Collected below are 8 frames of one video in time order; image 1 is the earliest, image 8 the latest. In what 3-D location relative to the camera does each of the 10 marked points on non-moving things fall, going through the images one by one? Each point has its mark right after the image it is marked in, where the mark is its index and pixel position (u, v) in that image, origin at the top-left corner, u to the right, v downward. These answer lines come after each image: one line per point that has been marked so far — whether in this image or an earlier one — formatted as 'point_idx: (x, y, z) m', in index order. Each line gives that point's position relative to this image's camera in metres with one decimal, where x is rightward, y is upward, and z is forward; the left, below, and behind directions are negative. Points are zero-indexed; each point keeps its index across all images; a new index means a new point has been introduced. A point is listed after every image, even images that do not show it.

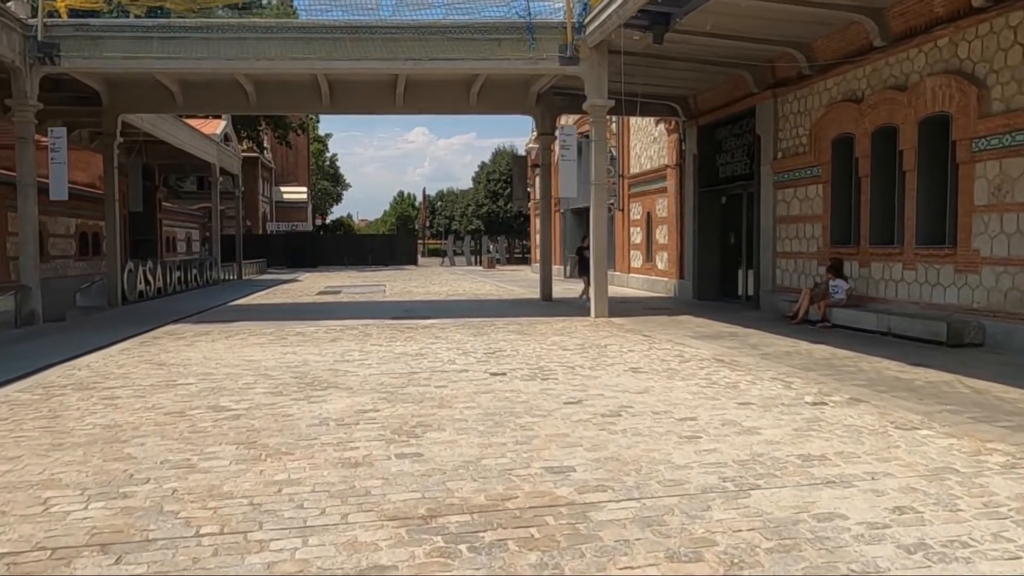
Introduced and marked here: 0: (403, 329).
0: (-2.0, -0.8, +14.4) m
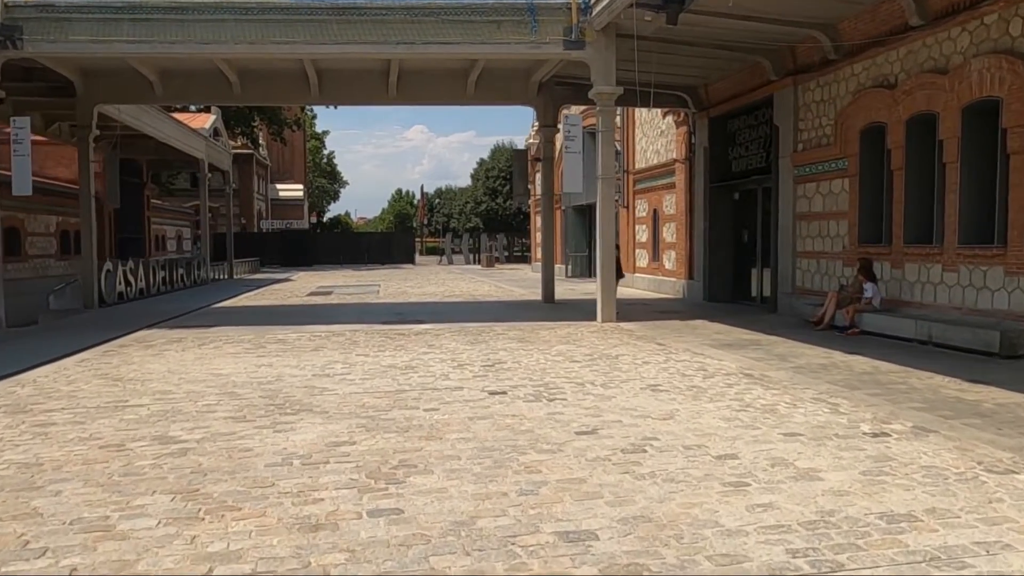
0: (-2.0, -0.9, +13.2) m
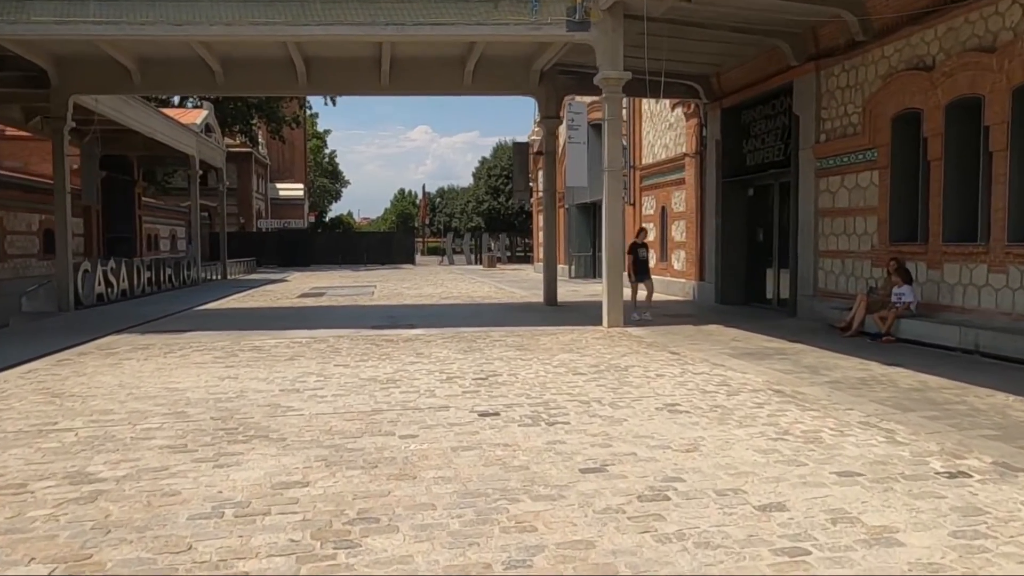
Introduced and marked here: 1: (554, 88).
0: (-2.1, -0.9, +12.0) m
1: (+1.0, +4.9, +18.8) m
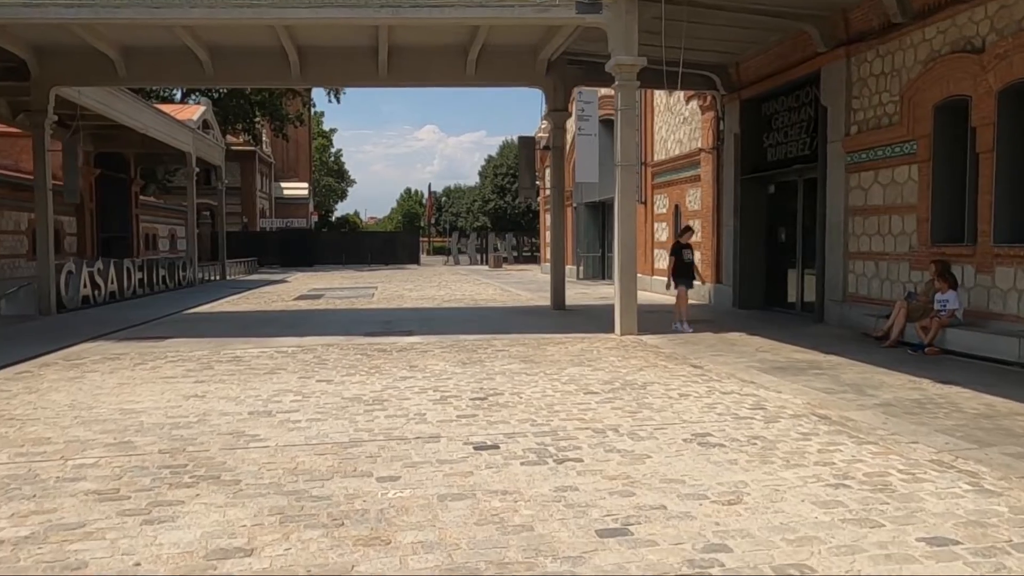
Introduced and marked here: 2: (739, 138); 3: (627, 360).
0: (-2.0, -1.0, +11.0) m
1: (+1.2, +4.9, +17.8) m
2: (+5.2, +3.4, +17.4) m
3: (+1.5, -1.0, +10.1) m
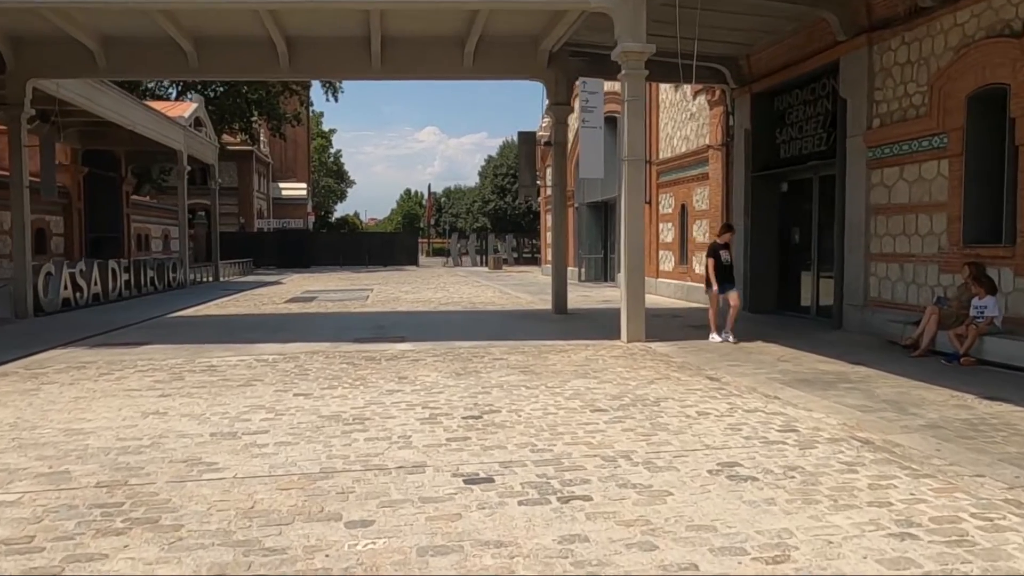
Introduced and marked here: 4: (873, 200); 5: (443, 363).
0: (-2.0, -1.0, +10.1) m
1: (+1.2, +4.8, +16.9) m
2: (+5.2, +3.3, +16.6) m
3: (+1.5, -1.0, +9.2) m
4: (+5.9, +1.4, +12.6) m
5: (-0.9, -1.0, +10.1) m
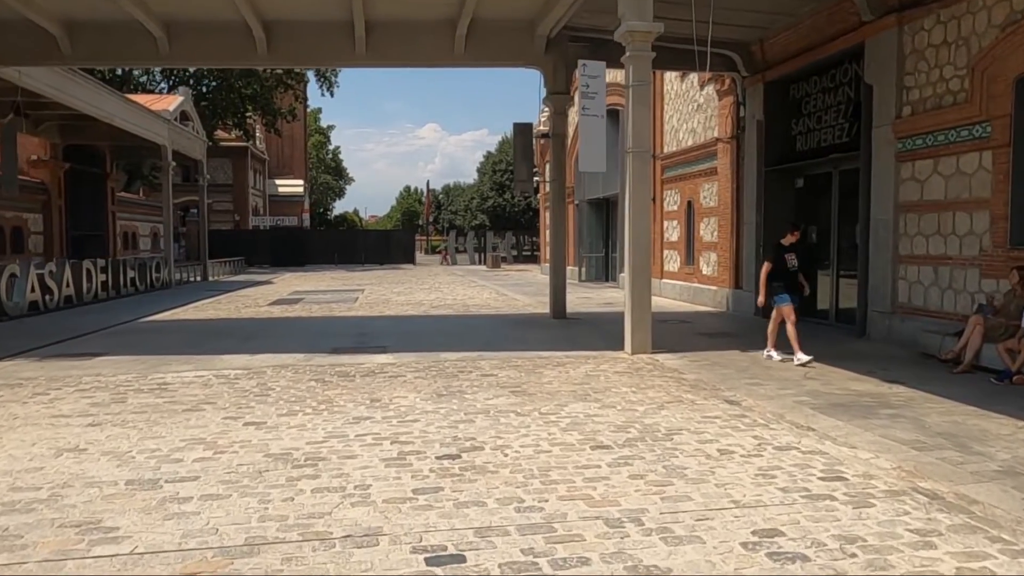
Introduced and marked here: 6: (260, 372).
0: (-2.1, -1.1, +9.0) m
1: (+1.1, +4.7, +15.7) m
2: (+5.1, +3.3, +15.4) m
3: (+1.4, -1.1, +8.1) m
4: (+5.8, +1.4, +11.4) m
5: (-1.0, -1.1, +8.9) m
6: (-3.2, -1.1, +9.8) m
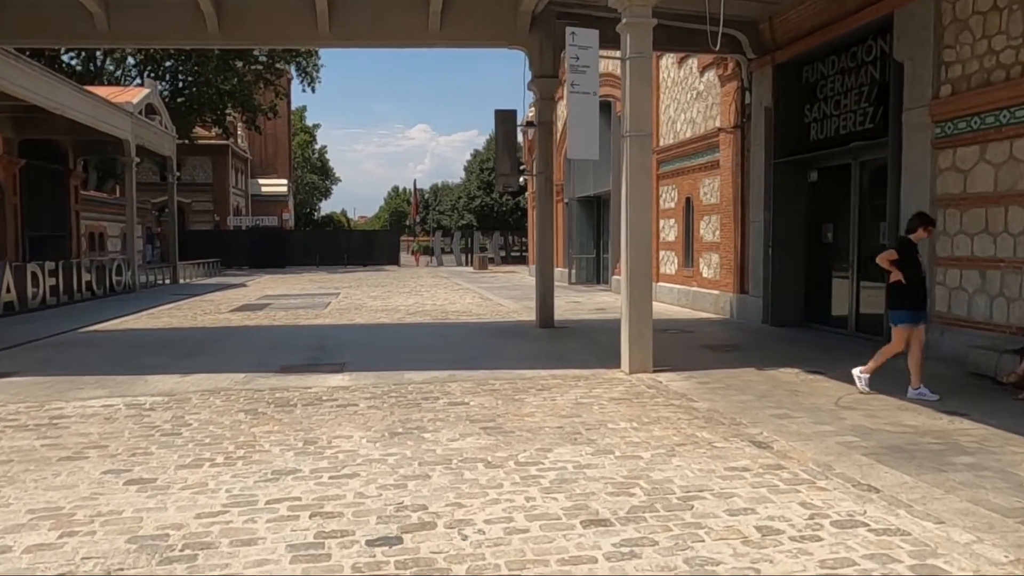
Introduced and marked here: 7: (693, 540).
0: (-2.4, -1.2, +7.3) m
1: (+0.7, +4.6, +14.1) m
2: (+4.7, +3.2, +13.8) m
3: (+1.1, -1.2, +6.5) m
4: (+5.5, +1.3, +9.8) m
5: (-1.3, -1.2, +7.3) m
6: (-3.5, -1.2, +8.1) m
7: (+1.0, -1.3, +4.1) m
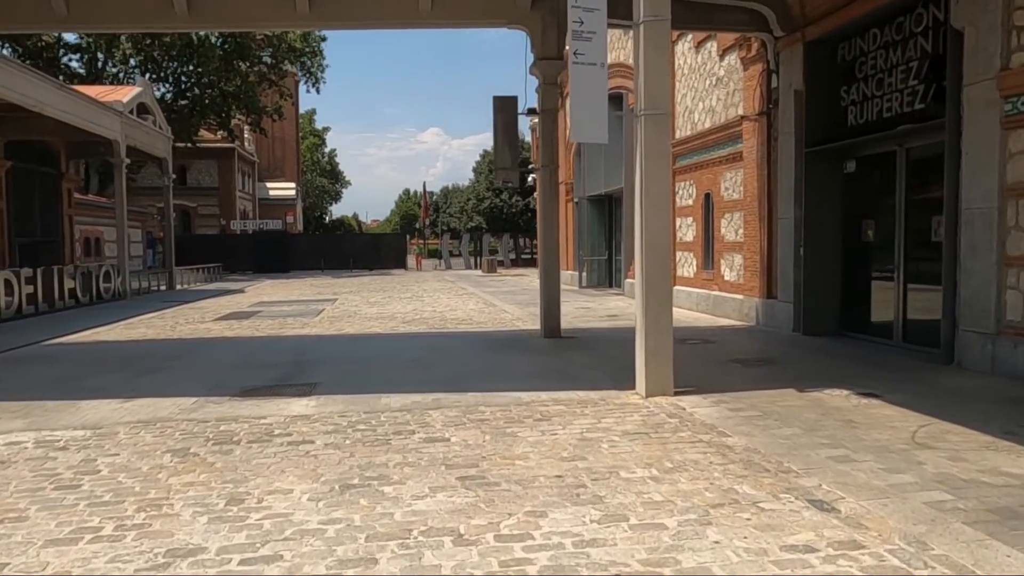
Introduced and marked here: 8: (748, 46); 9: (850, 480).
0: (-2.5, -1.3, +6.0) m
1: (+0.7, +4.5, +12.7) m
2: (+4.7, +3.1, +12.3) m
3: (+1.0, -1.3, +5.0) m
4: (+5.5, +1.2, +8.3) m
5: (-1.4, -1.3, +5.9) m
6: (-3.6, -1.3, +6.7) m
7: (+0.8, -1.4, +2.7) m
8: (+4.3, +4.4, +13.9) m
9: (+2.2, -1.2, +5.0) m
